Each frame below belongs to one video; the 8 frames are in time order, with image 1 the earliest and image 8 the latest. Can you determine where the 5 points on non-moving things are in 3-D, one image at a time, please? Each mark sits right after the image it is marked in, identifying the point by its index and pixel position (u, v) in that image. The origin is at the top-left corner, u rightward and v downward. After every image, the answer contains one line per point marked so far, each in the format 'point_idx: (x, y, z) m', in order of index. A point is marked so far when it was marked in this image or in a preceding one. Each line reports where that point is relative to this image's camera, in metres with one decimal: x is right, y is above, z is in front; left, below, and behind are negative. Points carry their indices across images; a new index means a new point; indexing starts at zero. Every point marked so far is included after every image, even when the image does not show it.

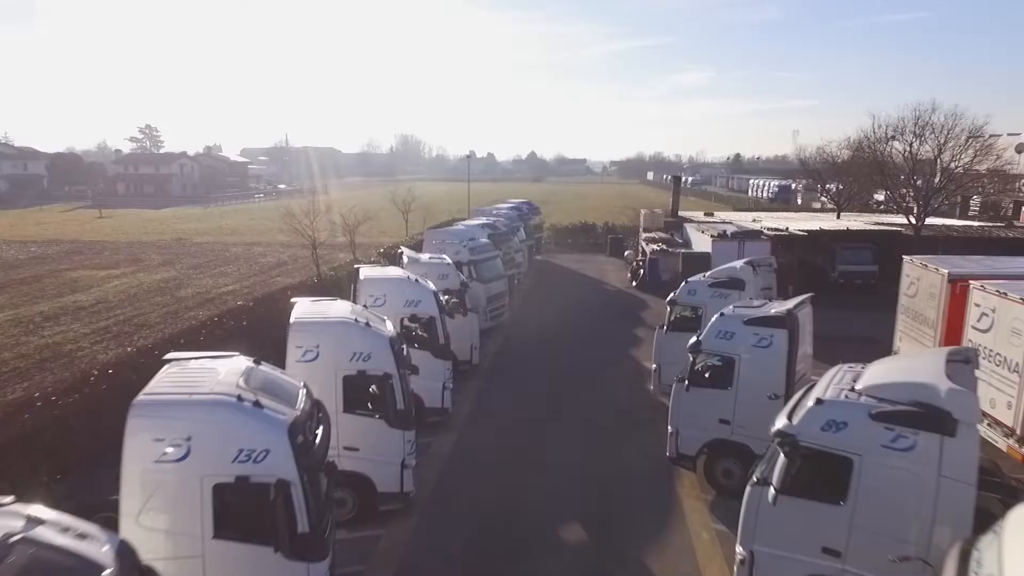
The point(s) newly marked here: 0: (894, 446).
0: (+3.1, -1.3, +5.5) m
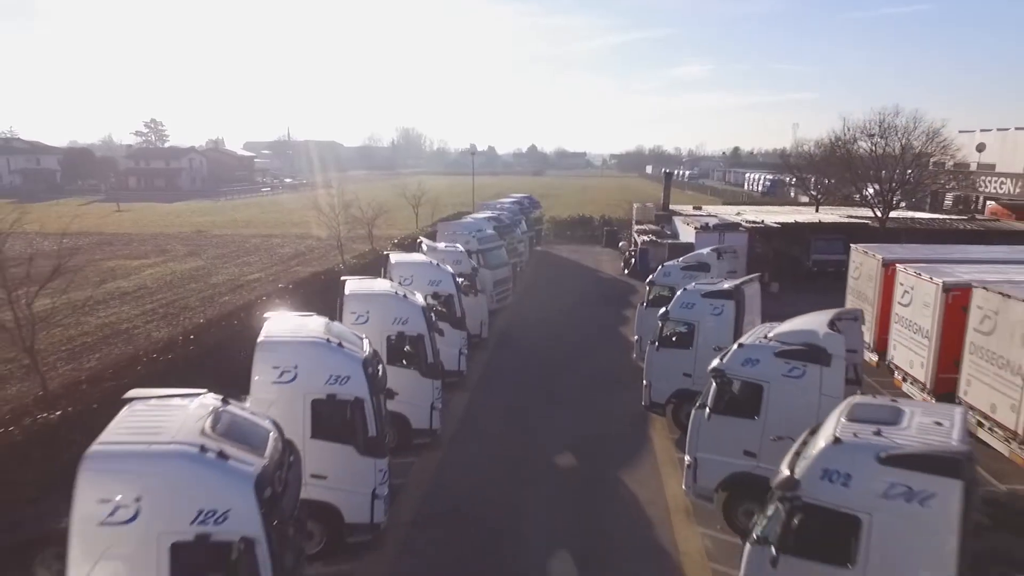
0: (+3.2, -1.0, +7.8) m
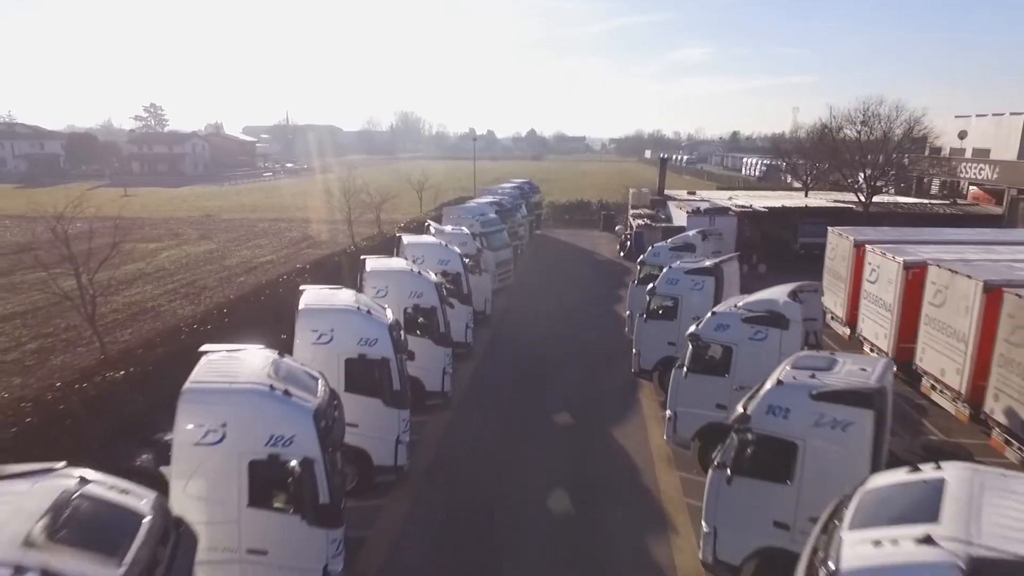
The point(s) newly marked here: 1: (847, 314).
0: (+3.3, -0.7, +9.0) m
1: (+7.7, -0.6, +15.2) m
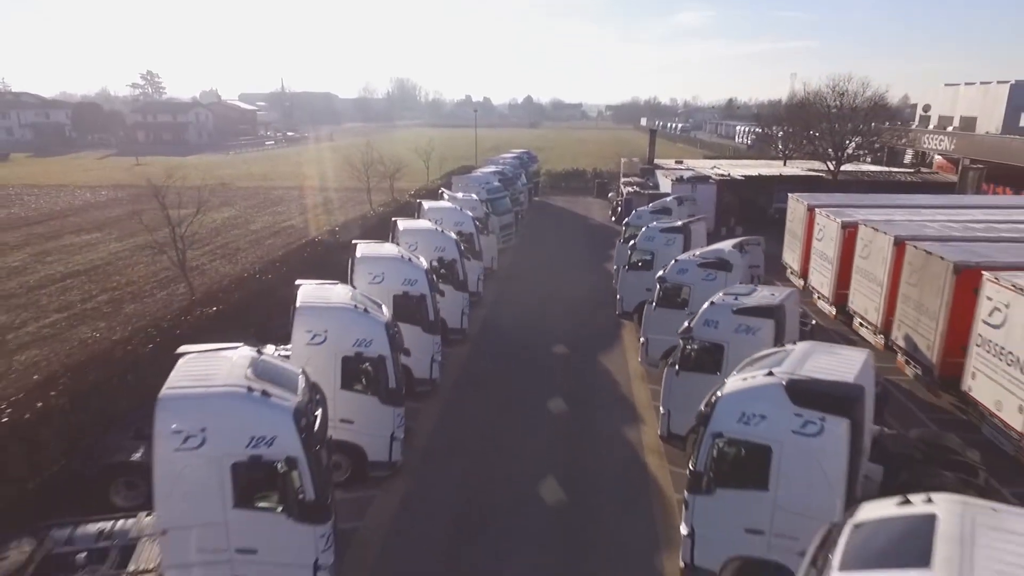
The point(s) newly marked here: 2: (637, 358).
0: (+3.4, +0.1, +11.7) m
1: (+7.8, +0.6, +17.9) m
2: (+2.6, -1.5, +14.0) m
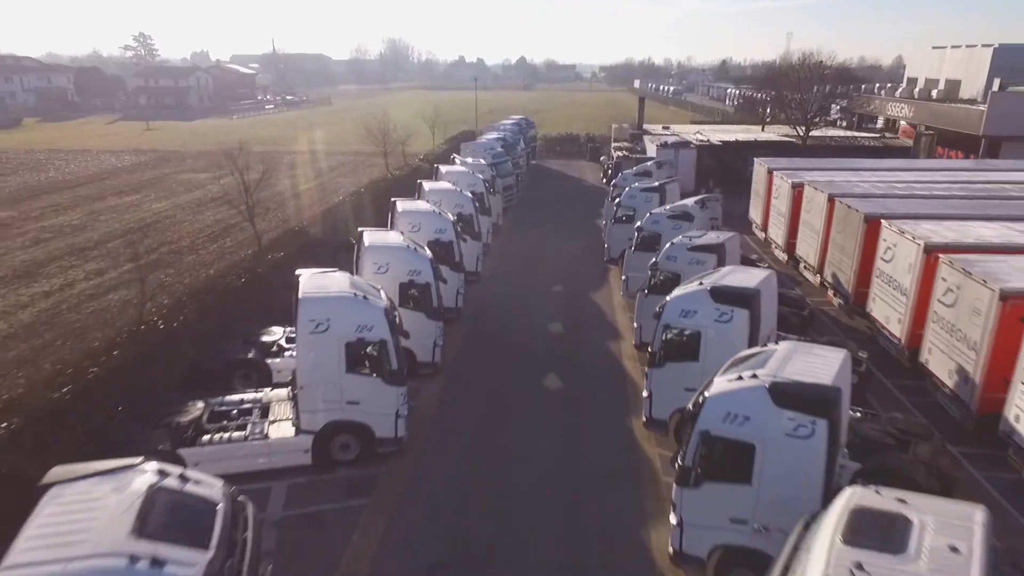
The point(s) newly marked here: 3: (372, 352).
0: (+3.6, +1.3, +14.9) m
1: (+8.0, +2.1, +21.1) m
2: (+2.8, -0.2, +17.3) m
3: (-2.0, -0.9, +9.6) m
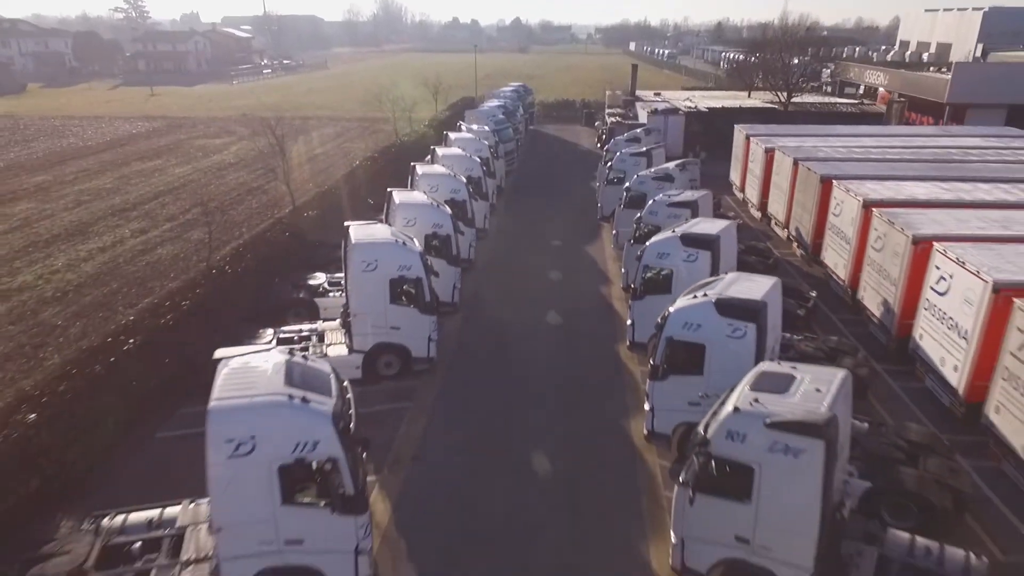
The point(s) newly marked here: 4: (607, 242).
0: (+3.8, +2.6, +17.2) m
1: (+8.0, +3.7, +23.4) m
2: (+2.9, +1.2, +19.6) m
3: (-1.8, 0.0, +11.9) m
4: (+2.9, +1.3, +19.9) m
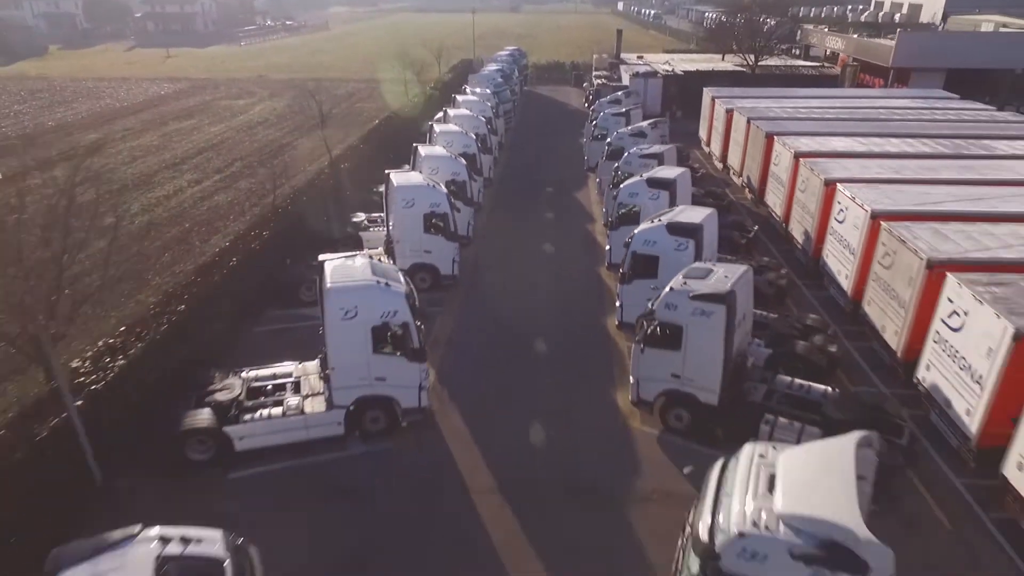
0: (+3.8, +4.5, +20.5) m
1: (+7.9, +6.0, +26.7) m
2: (+2.9, +3.2, +23.0) m
3: (-1.7, +1.5, +15.4) m
4: (+2.8, +3.4, +23.3) m
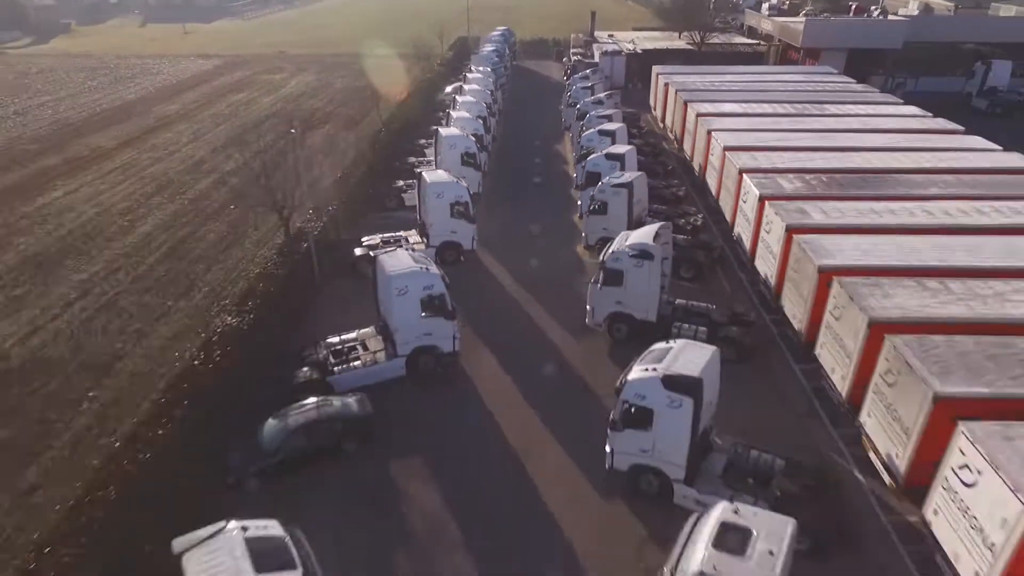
0: (+3.7, +8.2, +30.3) m
1: (+7.7, +10.1, +36.5) m
2: (+2.8, +7.1, +32.9) m
3: (-1.6, +5.0, +25.2) m
4: (+2.7, +7.2, +33.2) m
